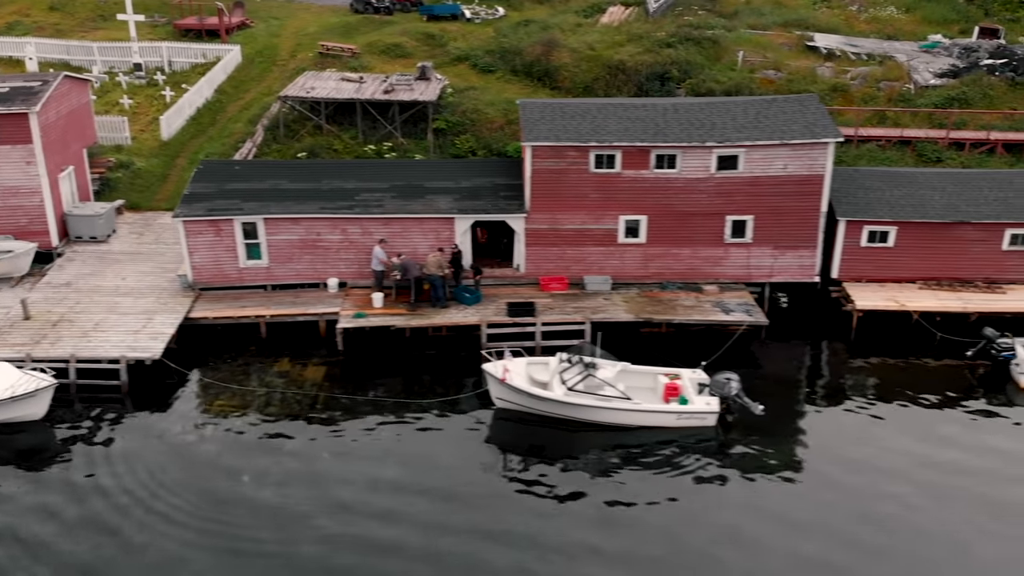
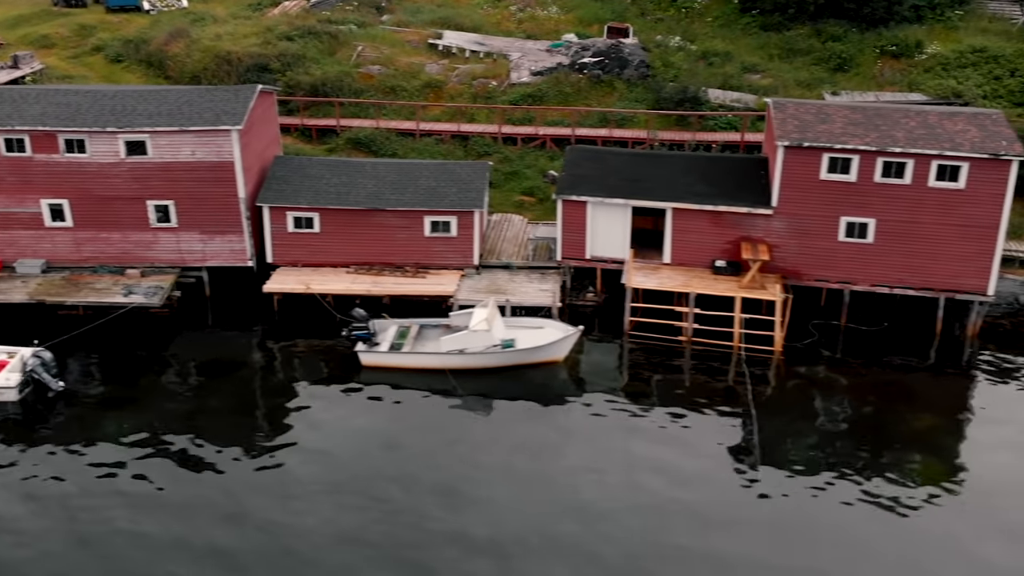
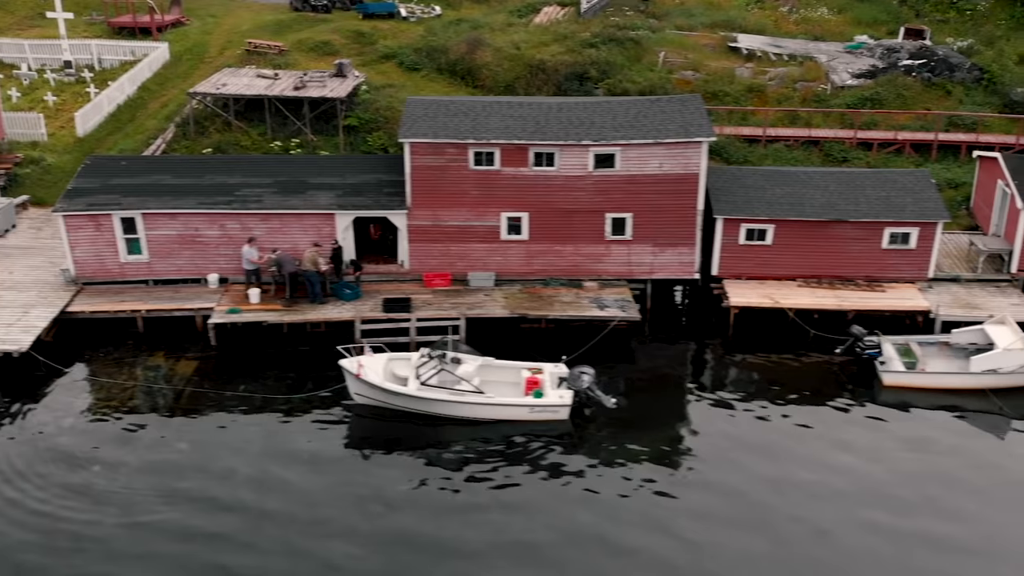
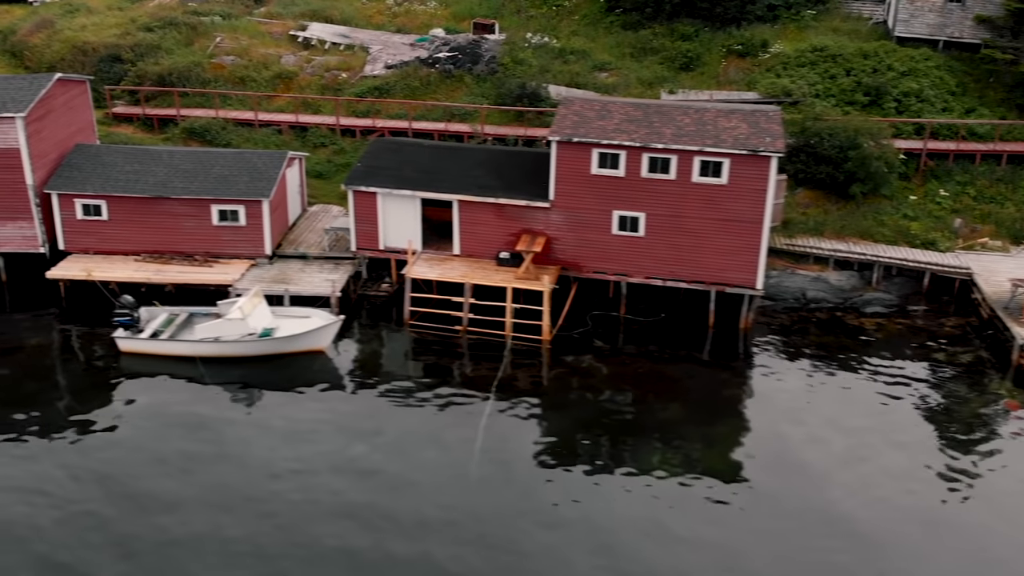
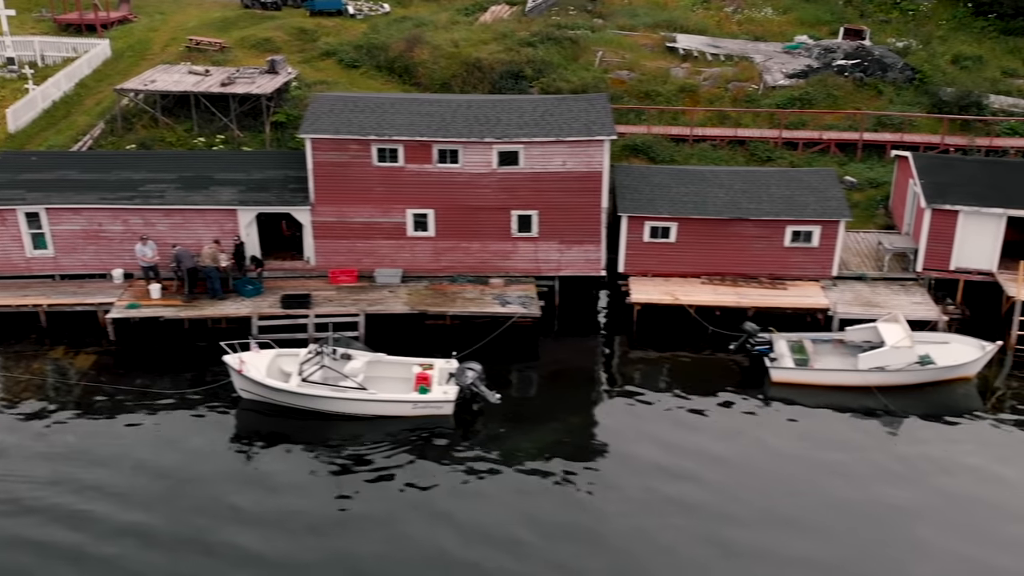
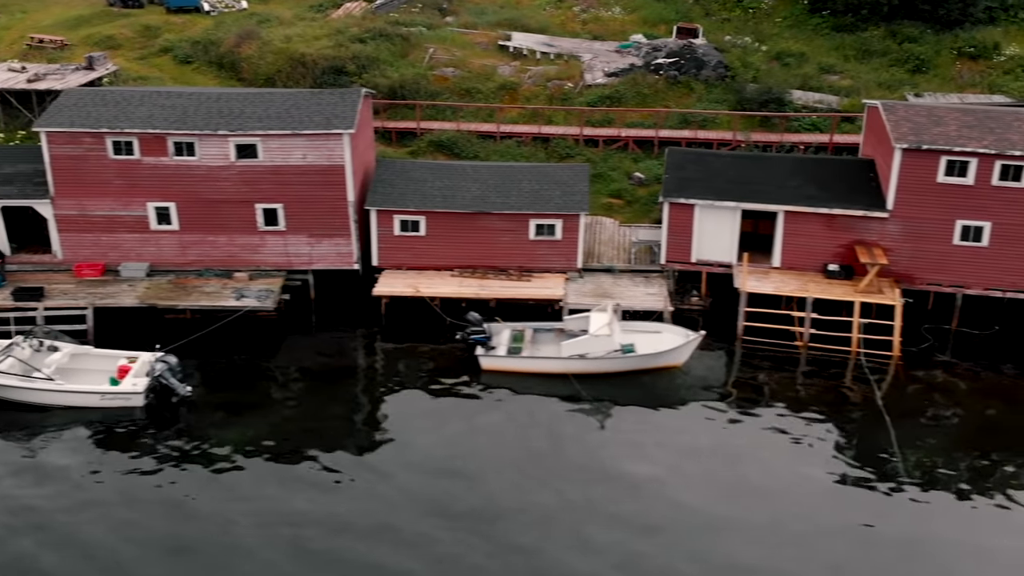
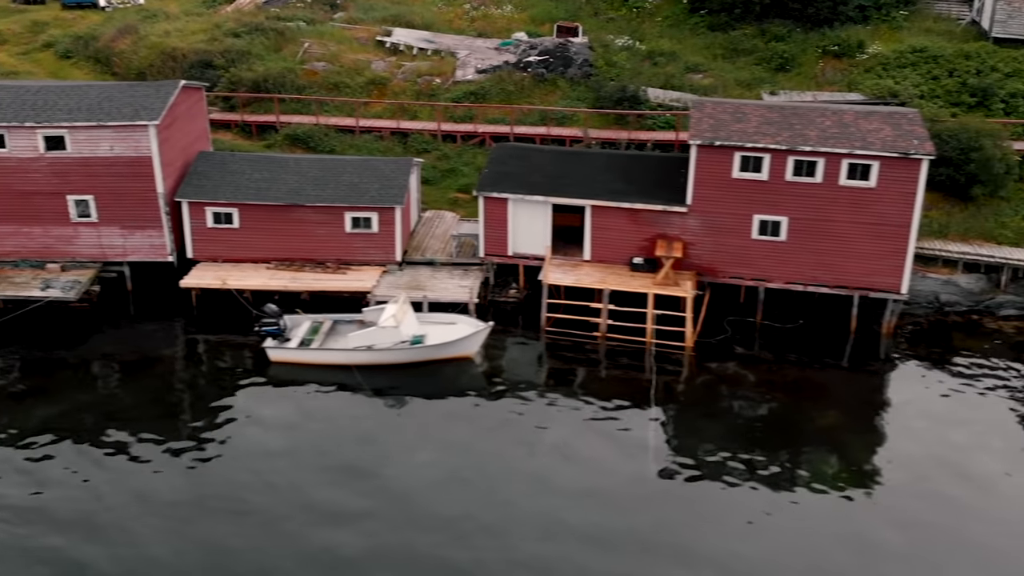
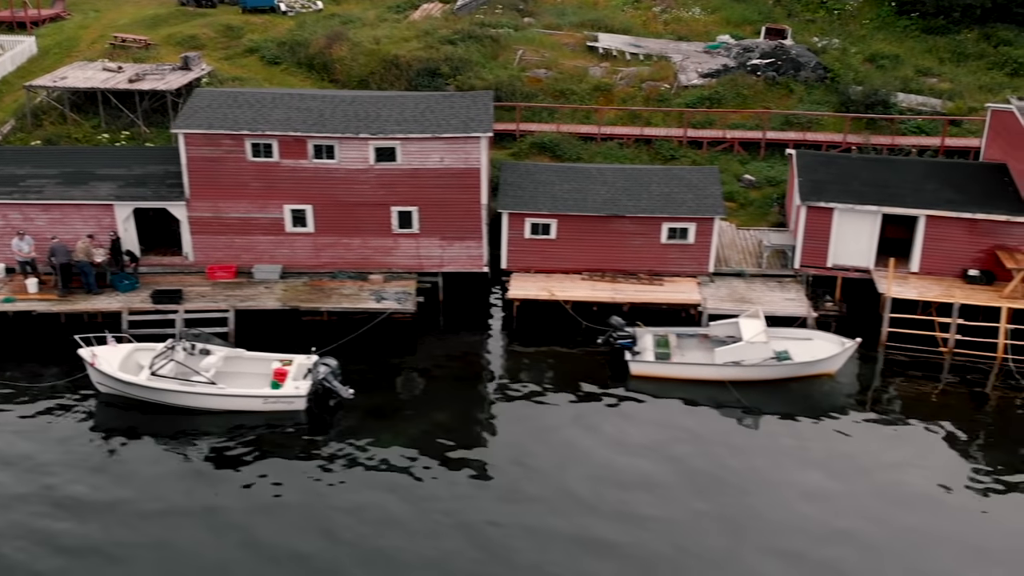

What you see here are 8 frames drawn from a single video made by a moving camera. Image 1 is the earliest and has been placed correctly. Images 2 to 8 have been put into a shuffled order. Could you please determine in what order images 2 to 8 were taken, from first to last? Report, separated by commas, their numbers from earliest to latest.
3, 5, 8, 6, 2, 7, 4
